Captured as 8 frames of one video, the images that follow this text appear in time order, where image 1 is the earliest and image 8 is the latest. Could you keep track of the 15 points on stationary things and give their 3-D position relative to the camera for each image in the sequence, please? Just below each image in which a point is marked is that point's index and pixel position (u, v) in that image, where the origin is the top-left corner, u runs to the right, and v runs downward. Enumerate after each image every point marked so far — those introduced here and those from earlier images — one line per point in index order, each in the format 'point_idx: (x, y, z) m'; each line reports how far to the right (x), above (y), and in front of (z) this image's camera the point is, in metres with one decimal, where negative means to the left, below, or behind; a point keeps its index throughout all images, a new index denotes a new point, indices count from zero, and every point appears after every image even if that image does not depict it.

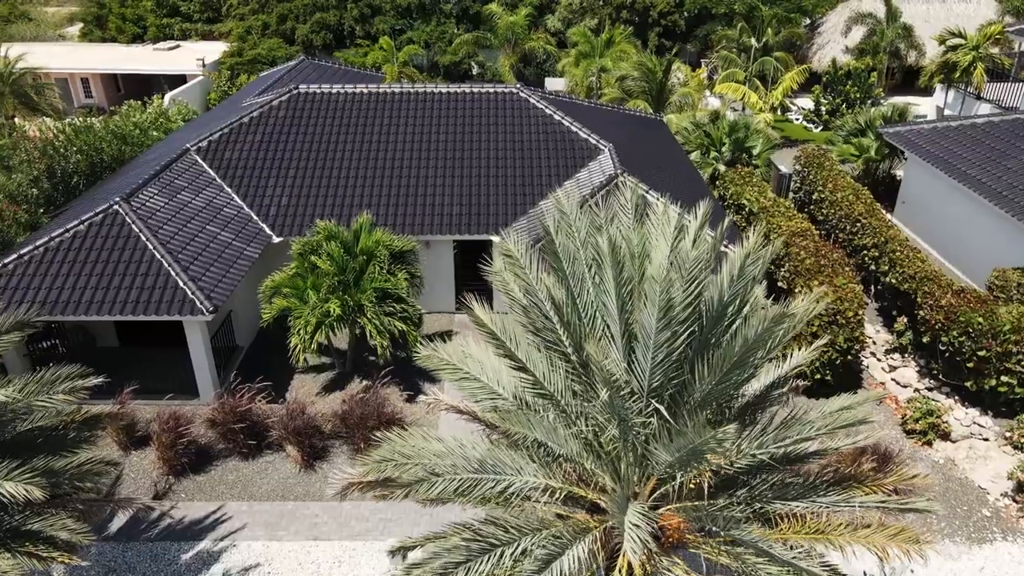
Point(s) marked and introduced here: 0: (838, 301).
0: (+6.3, -0.2, +17.5) m
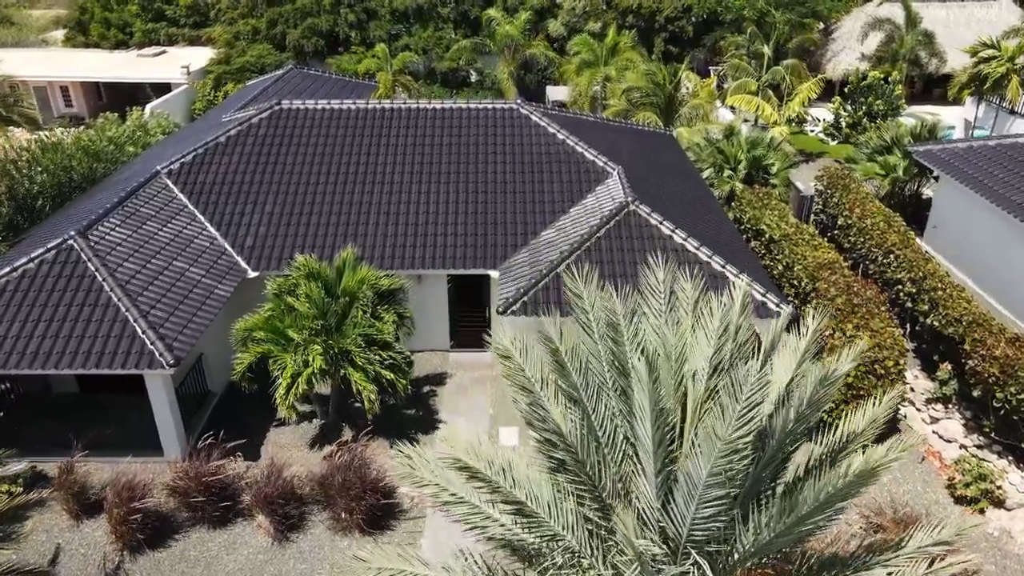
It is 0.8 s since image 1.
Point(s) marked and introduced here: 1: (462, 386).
0: (+6.3, -1.0, +15.7) m
1: (-1.0, -2.0, +18.6) m
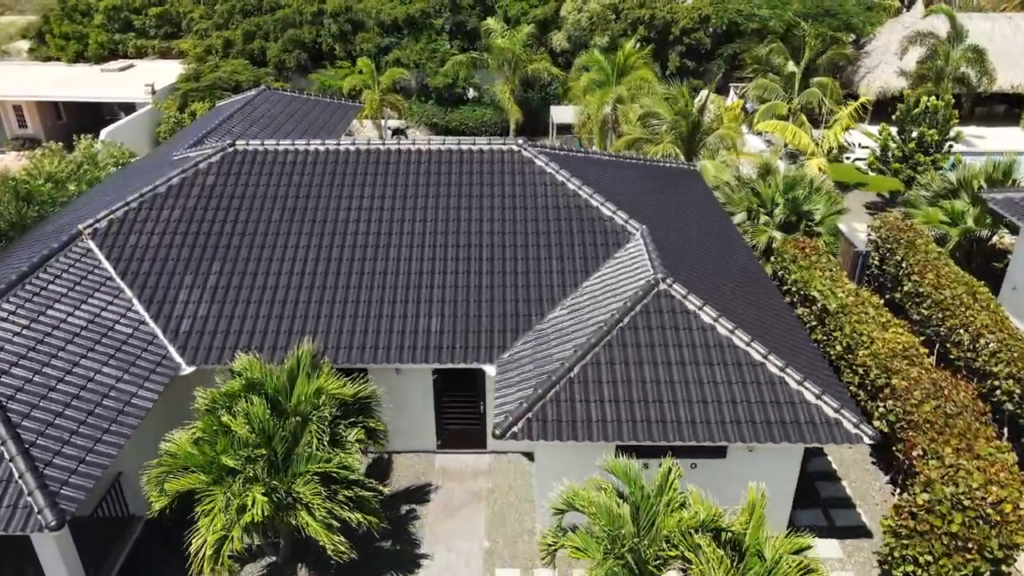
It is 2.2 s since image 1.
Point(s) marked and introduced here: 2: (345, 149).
0: (+6.3, -2.6, +12.0) m
1: (-1.0, -3.6, +14.9) m
2: (-3.3, +2.7, +18.1) m
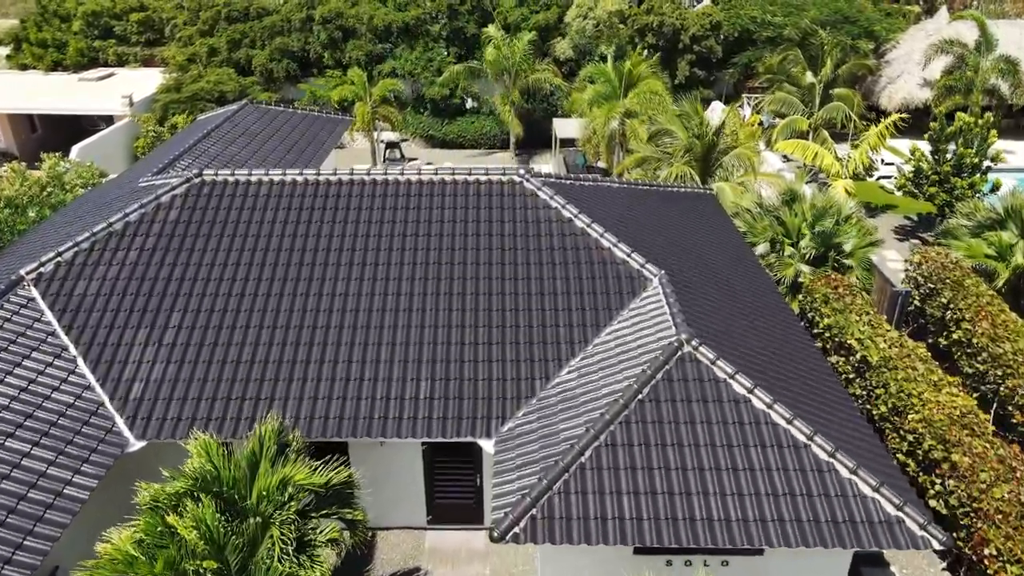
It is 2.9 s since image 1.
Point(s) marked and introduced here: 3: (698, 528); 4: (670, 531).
0: (+6.4, -3.5, +10.1) m
1: (-1.0, -4.4, +13.0) m
2: (-3.3, +1.9, +16.2) m
3: (+2.1, -2.8, +10.4) m
4: (+1.8, -2.8, +10.5) m
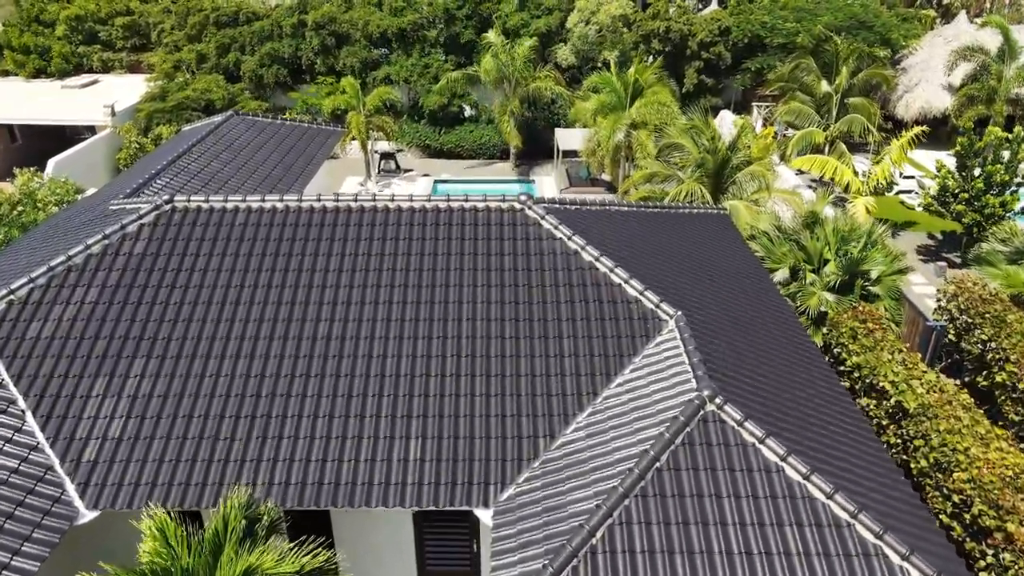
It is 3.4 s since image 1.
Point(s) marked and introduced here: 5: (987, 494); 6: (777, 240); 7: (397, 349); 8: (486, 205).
0: (+6.4, -4.1, +8.6) m
1: (-1.0, -5.1, +11.6) m
2: (-3.3, +1.2, +14.7) m
3: (+2.2, -3.4, +9.0) m
4: (+1.8, -3.4, +9.0) m
5: (+6.3, -2.7, +12.0) m
6: (+5.6, +1.0, +19.1) m
7: (-1.6, -0.9, +12.6) m
8: (-0.5, +1.4, +14.9) m
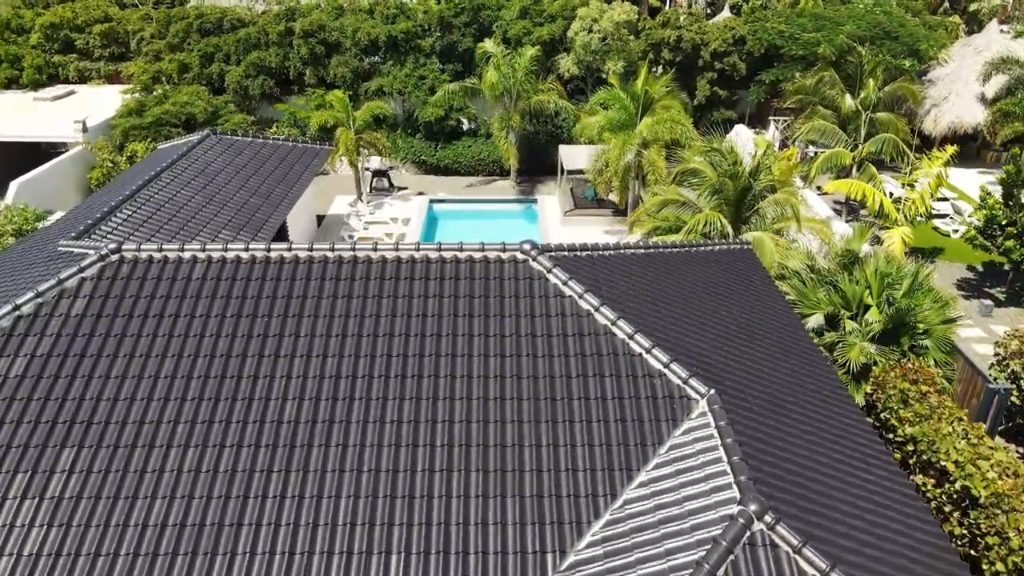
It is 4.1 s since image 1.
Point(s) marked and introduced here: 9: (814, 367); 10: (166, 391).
0: (+6.4, -5.0, +6.6) m
1: (-1.0, -6.0, +9.5) m
2: (-3.3, +0.3, +12.7) m
3: (+2.2, -4.3, +7.0) m
4: (+1.9, -4.3, +7.0) m
5: (+6.3, -3.6, +9.9) m
6: (+5.6, +0.1, +17.1) m
7: (-1.6, -1.8, +10.6) m
8: (-0.4, +0.5, +12.8) m
9: (+4.5, -1.2, +13.9) m
10: (-4.3, -1.3, +11.1) m
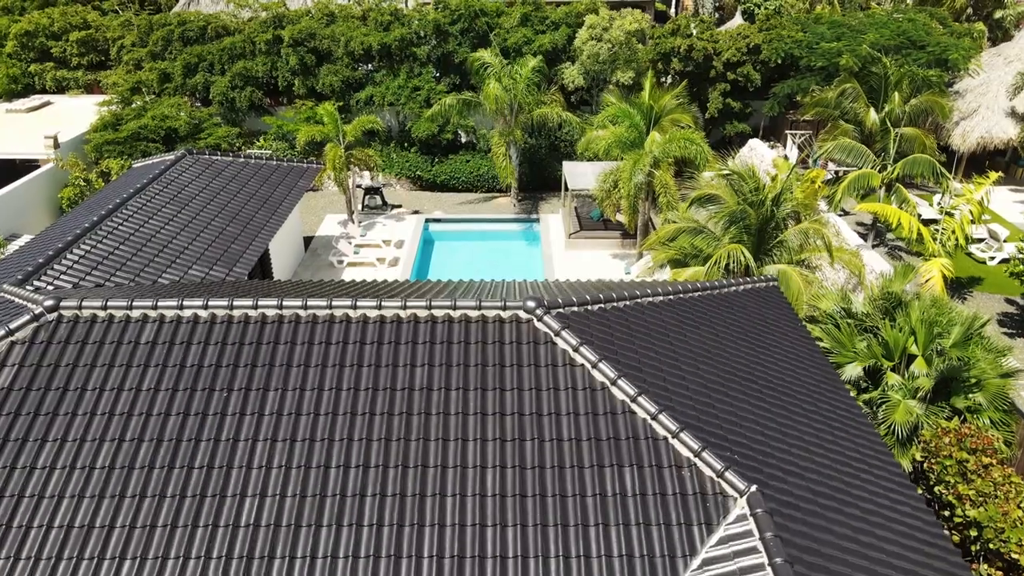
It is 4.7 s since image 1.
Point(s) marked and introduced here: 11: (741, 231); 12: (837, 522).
0: (+6.4, -5.8, +4.8) m
1: (-1.0, -6.7, +7.7) m
2: (-3.3, -0.4, +10.9) m
3: (+2.2, -5.1, +5.2) m
4: (+1.9, -5.1, +5.2) m
5: (+6.3, -4.4, +8.1) m
6: (+5.7, -0.7, +15.3) m
7: (-1.6, -2.5, +8.8) m
8: (-0.4, -0.3, +11.1) m
9: (+4.6, -2.0, +12.2) m
10: (-4.2, -2.1, +9.3) m
11: (+4.9, +1.3, +19.1) m
12: (+3.3, -2.5, +9.6) m
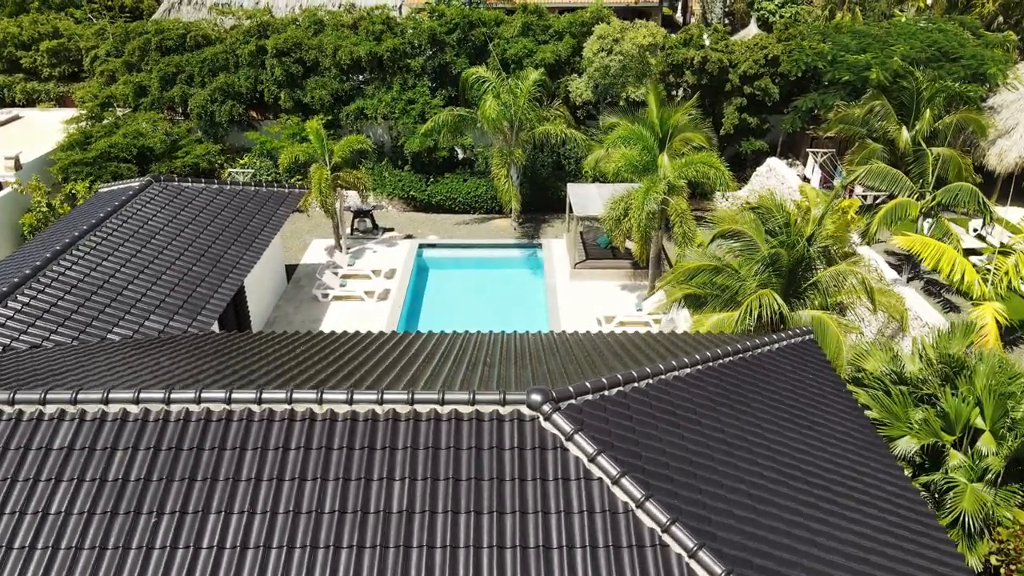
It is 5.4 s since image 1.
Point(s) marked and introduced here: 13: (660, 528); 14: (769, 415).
0: (+6.4, -6.7, +2.7) m
1: (-1.0, -7.6, +5.7) m
2: (-3.3, -1.3, +8.8) m
3: (+2.2, -6.0, +3.1) m
4: (+1.9, -6.0, +3.1) m
5: (+6.3, -5.3, +6.1) m
6: (+5.7, -1.6, +13.2) m
7: (-1.6, -3.4, +6.7) m
8: (-0.4, -1.2, +9.0) m
9: (+4.6, -2.9, +10.1) m
10: (-4.2, -3.0, +7.2) m
11: (+4.9, +0.4, +17.0) m
12: (+3.4, -3.4, +7.6) m
13: (+1.3, -2.1, +7.9) m
14: (+3.2, -1.6, +11.7) m
